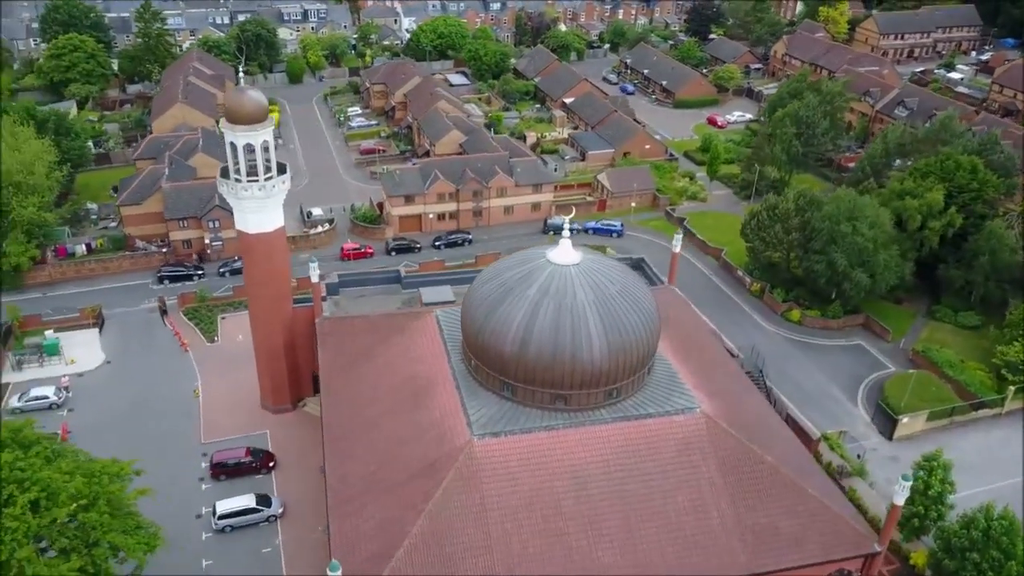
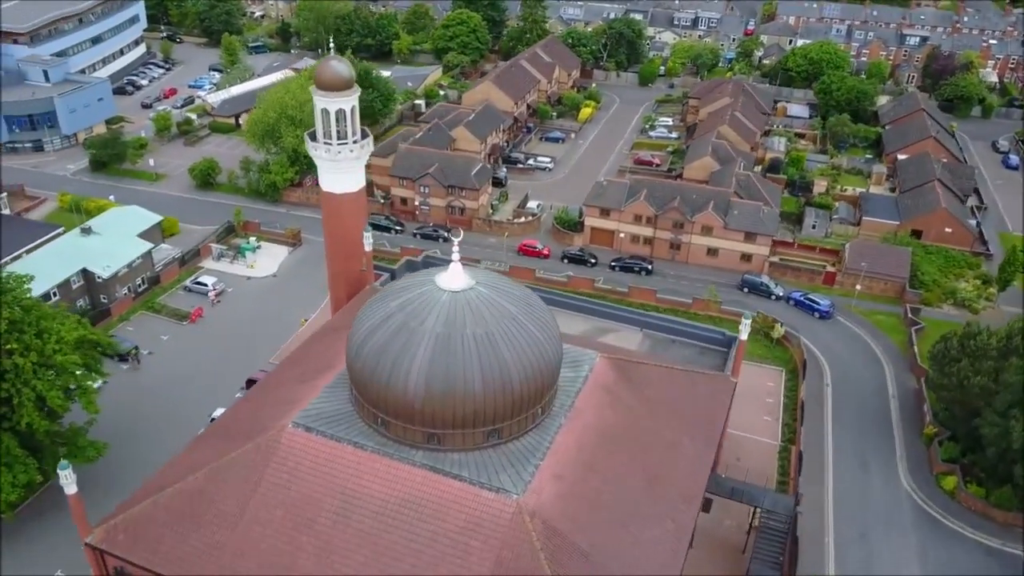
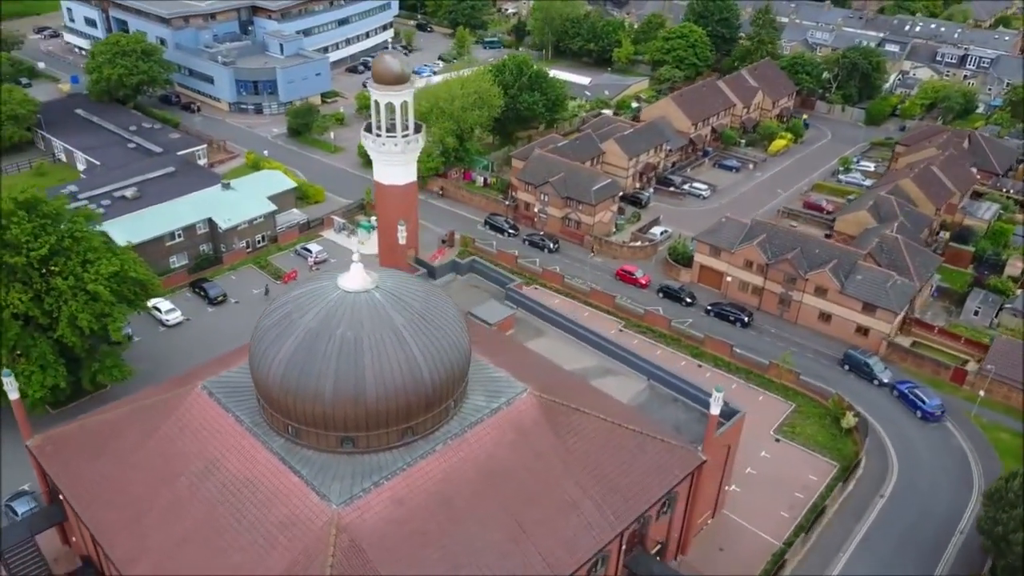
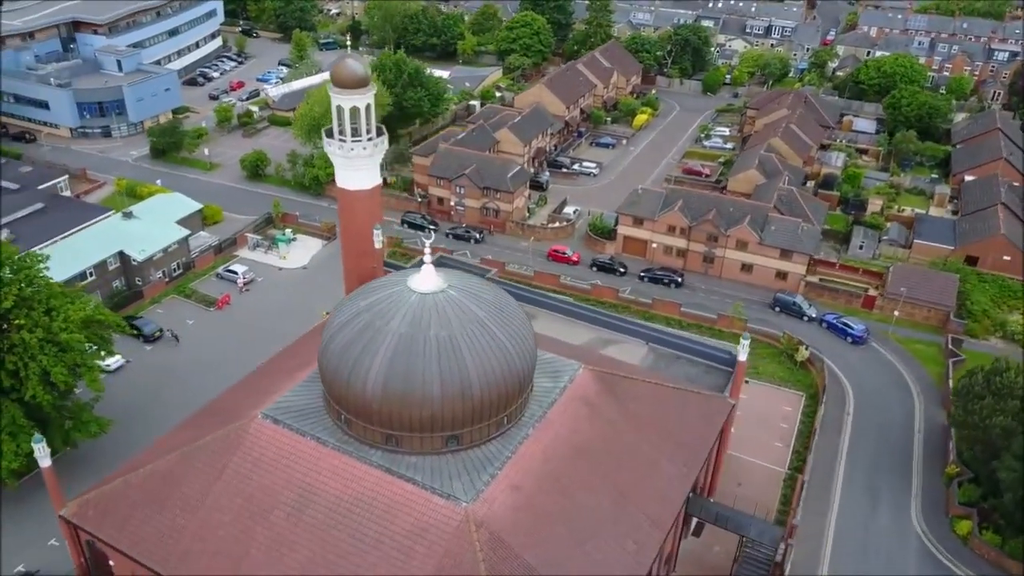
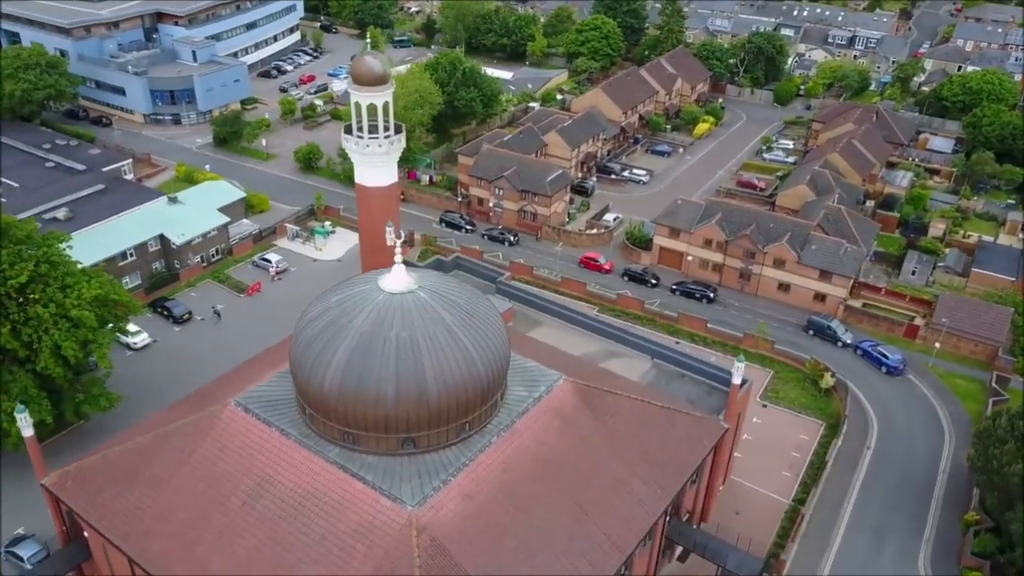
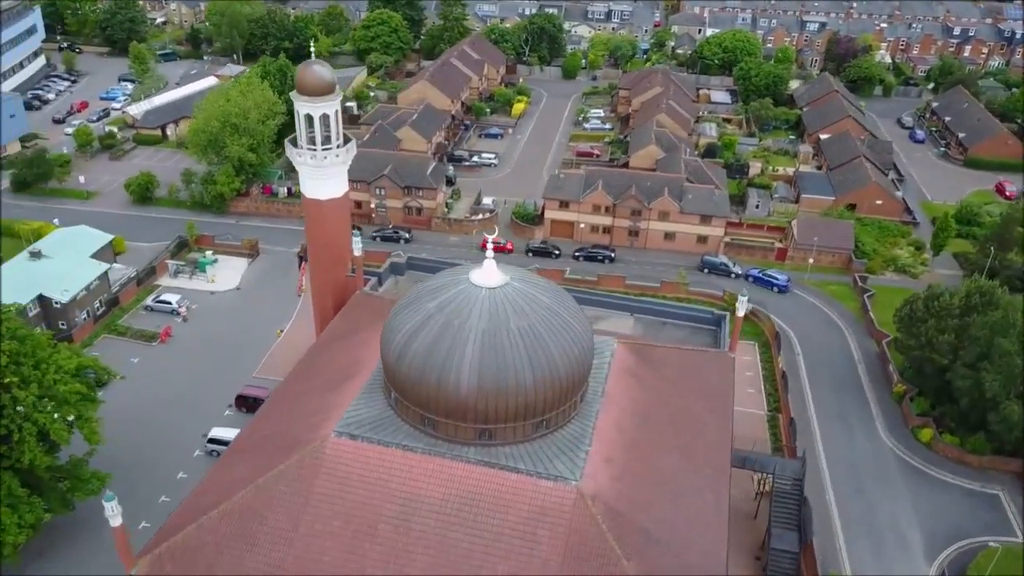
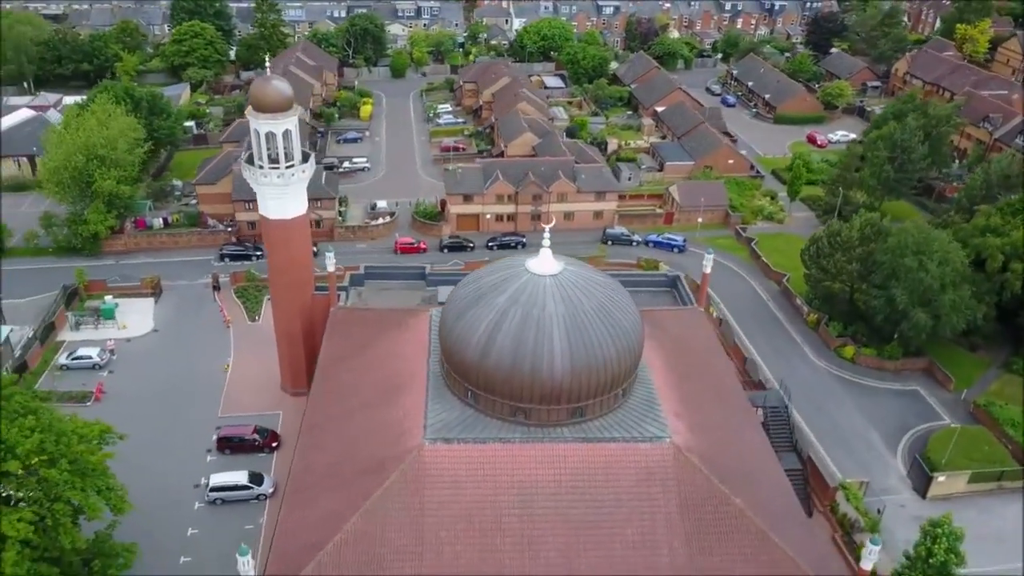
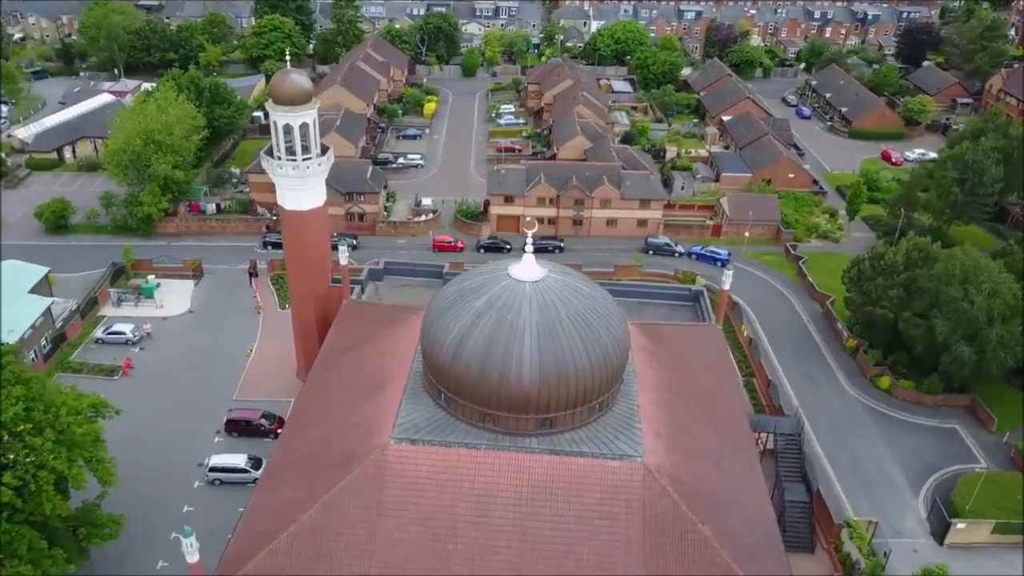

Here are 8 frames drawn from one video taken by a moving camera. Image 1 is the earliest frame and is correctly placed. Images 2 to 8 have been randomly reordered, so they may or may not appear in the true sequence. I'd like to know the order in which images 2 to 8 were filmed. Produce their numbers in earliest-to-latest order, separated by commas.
7, 8, 6, 2, 4, 5, 3
